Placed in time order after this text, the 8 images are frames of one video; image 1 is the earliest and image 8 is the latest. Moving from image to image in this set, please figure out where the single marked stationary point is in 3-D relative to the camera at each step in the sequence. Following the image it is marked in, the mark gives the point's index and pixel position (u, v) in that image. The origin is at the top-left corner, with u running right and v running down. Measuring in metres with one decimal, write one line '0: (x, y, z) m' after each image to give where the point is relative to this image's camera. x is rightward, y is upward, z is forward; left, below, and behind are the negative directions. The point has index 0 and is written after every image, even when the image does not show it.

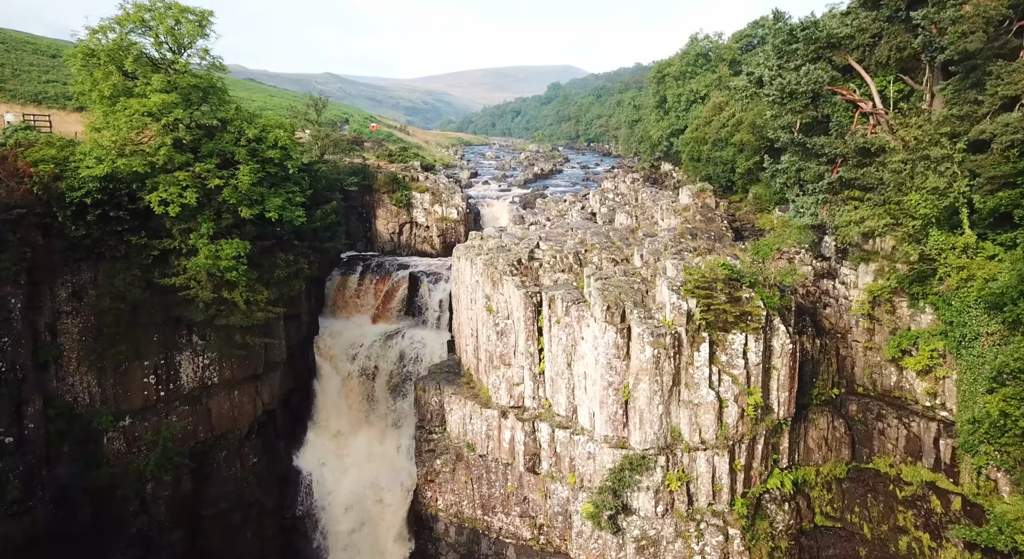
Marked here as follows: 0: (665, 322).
0: (+5.2, -1.4, +19.9) m
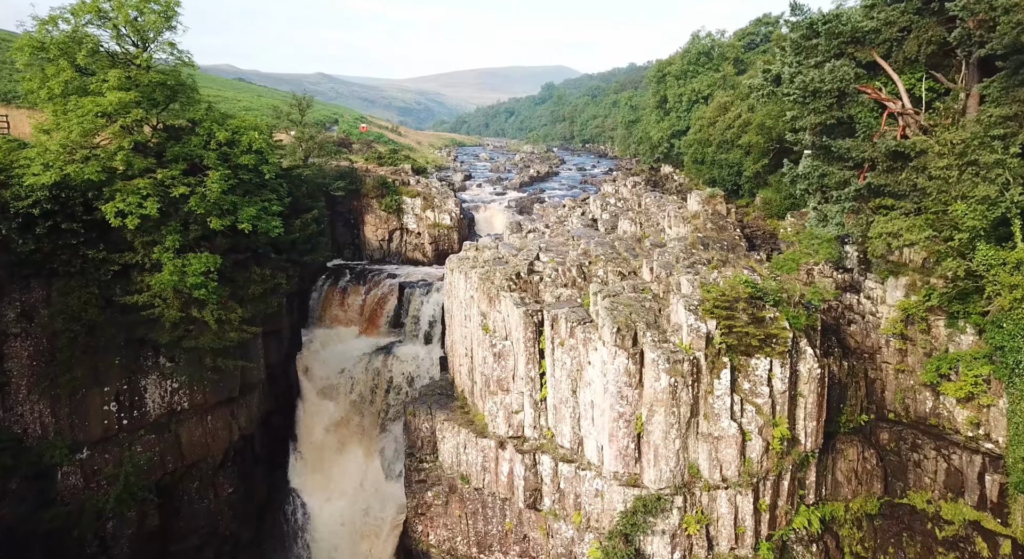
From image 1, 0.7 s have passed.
0: (+5.1, -2.0, +17.9) m
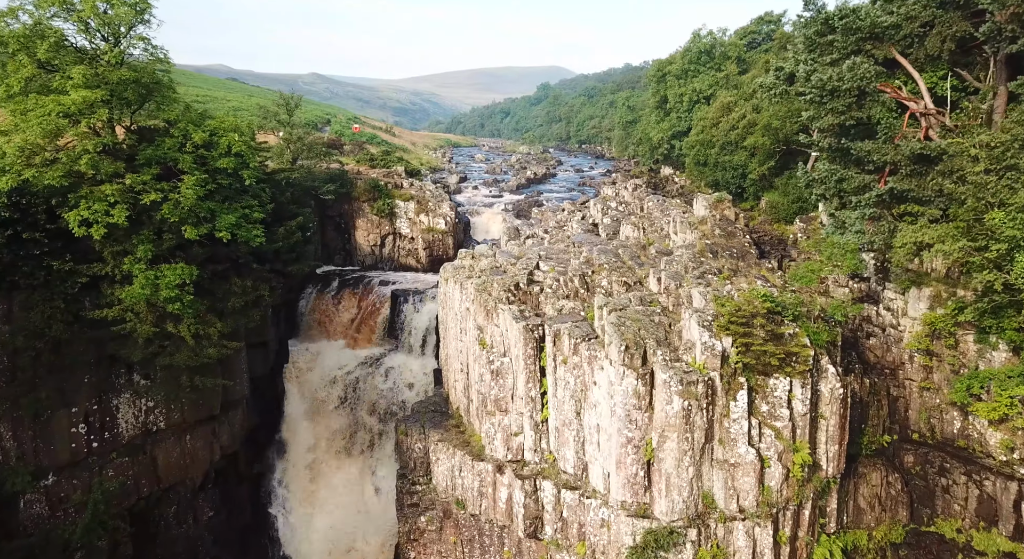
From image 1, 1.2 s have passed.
0: (+5.1, -2.4, +16.5) m
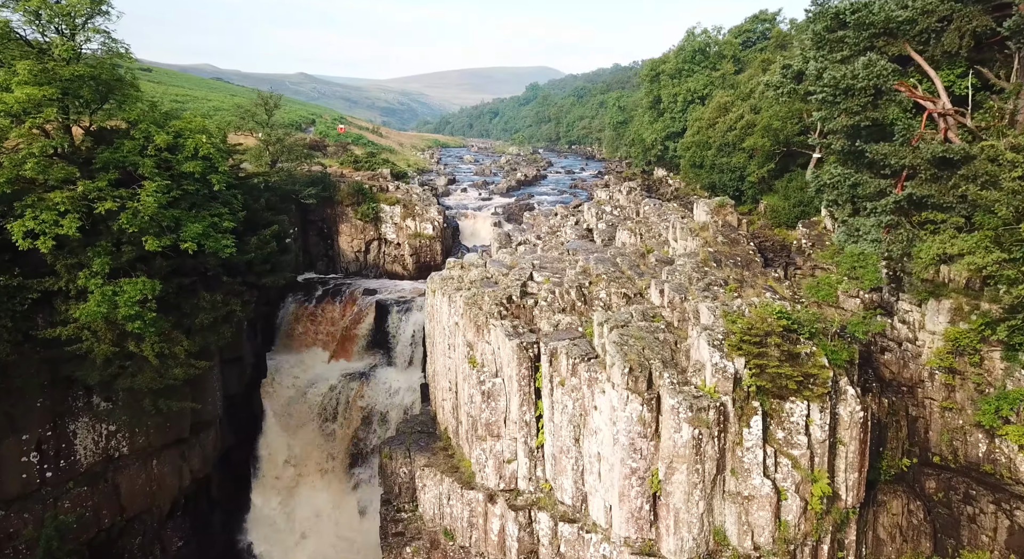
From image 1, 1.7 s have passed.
0: (+4.9, -2.8, +15.1) m
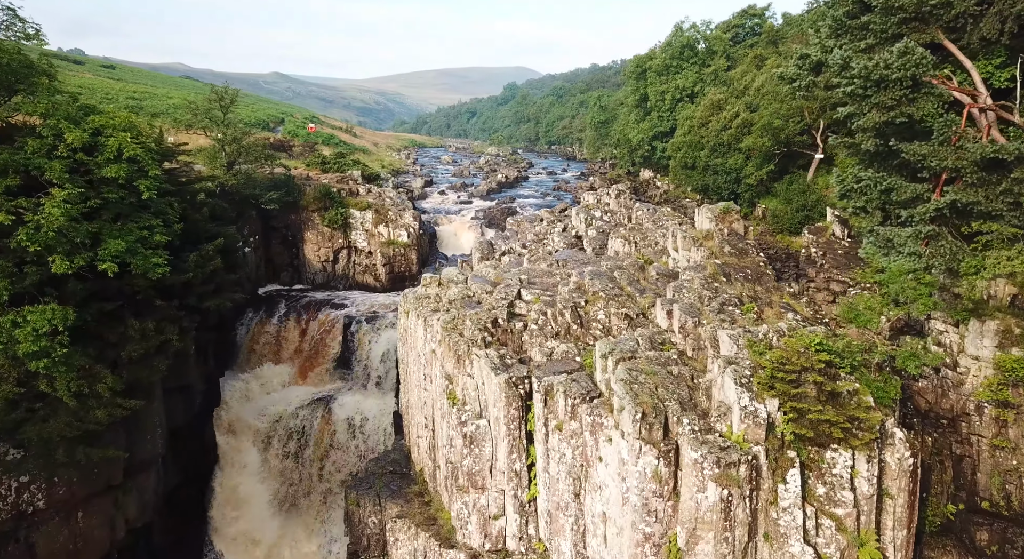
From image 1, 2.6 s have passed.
0: (+4.7, -3.3, +12.6) m
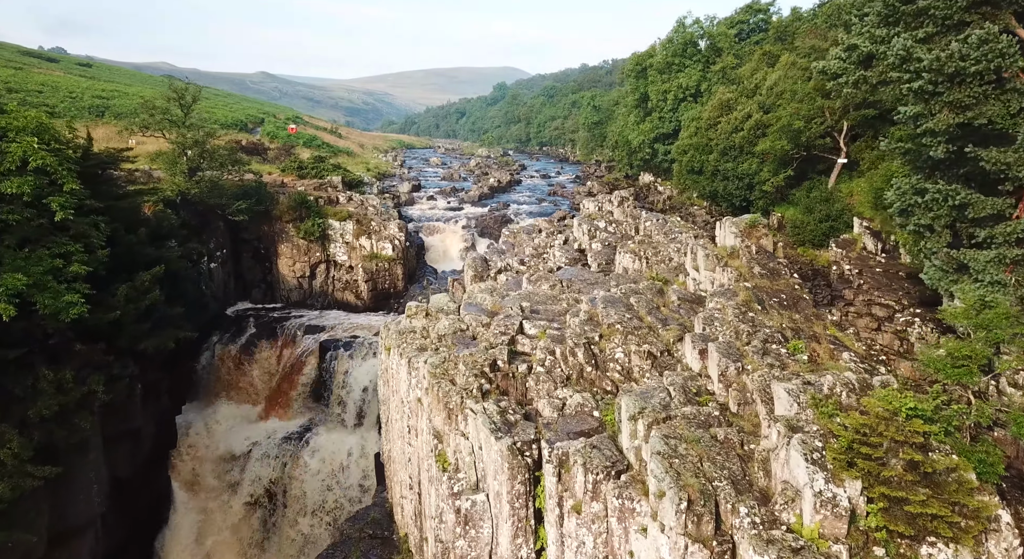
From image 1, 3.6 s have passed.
0: (+4.8, -4.2, +9.7) m
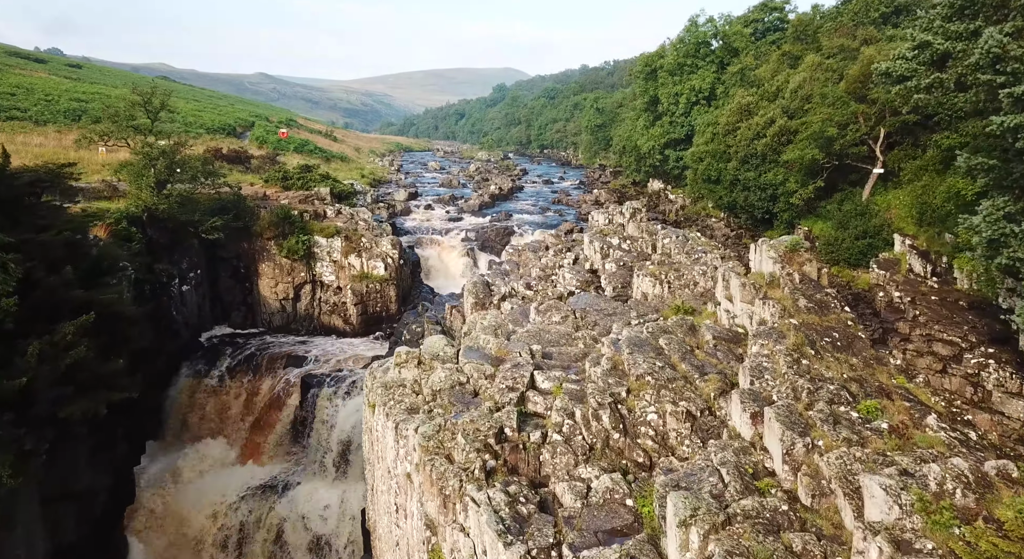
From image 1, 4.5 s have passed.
0: (+5.1, -5.1, +7.1) m
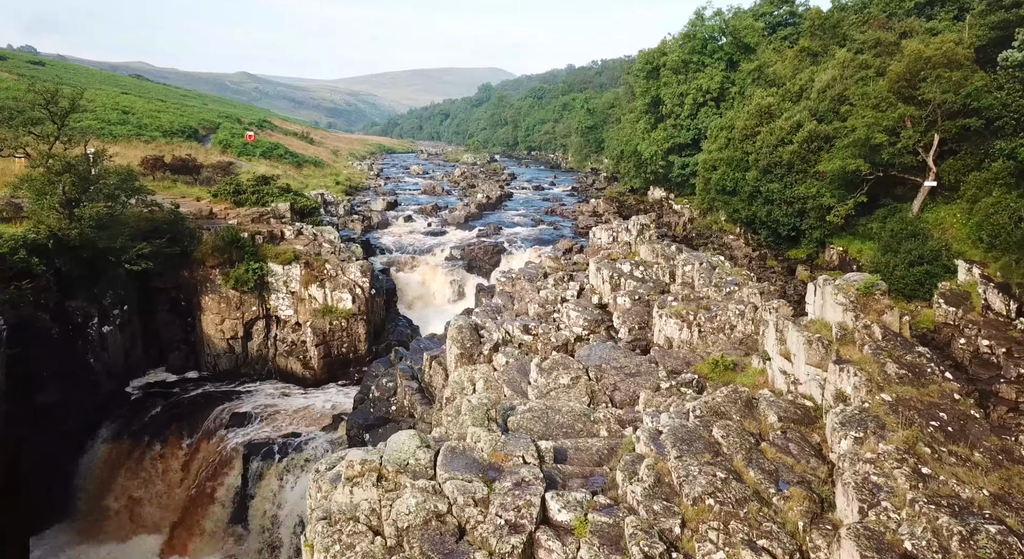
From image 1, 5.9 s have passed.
0: (+5.2, -6.4, +3.1) m
